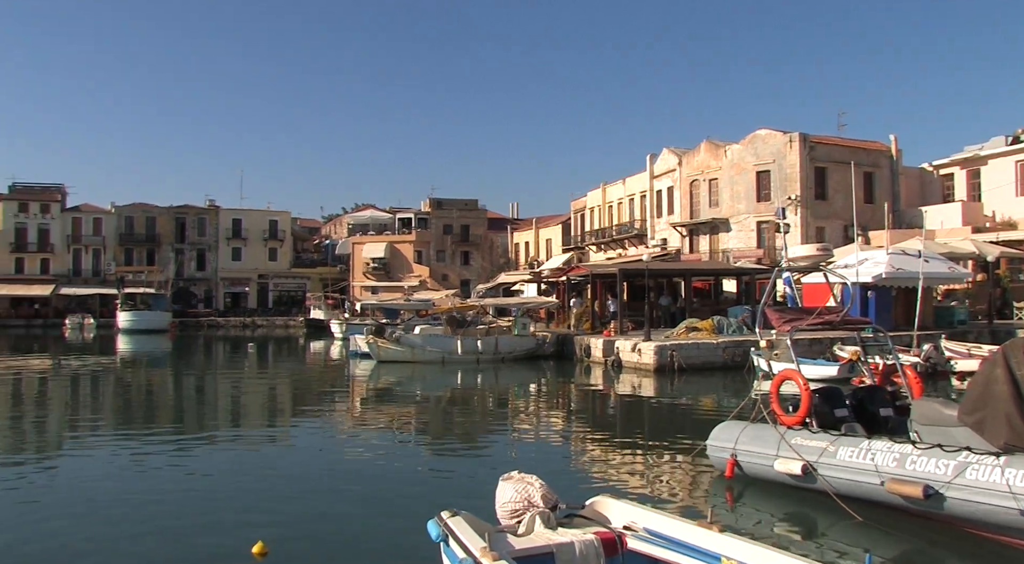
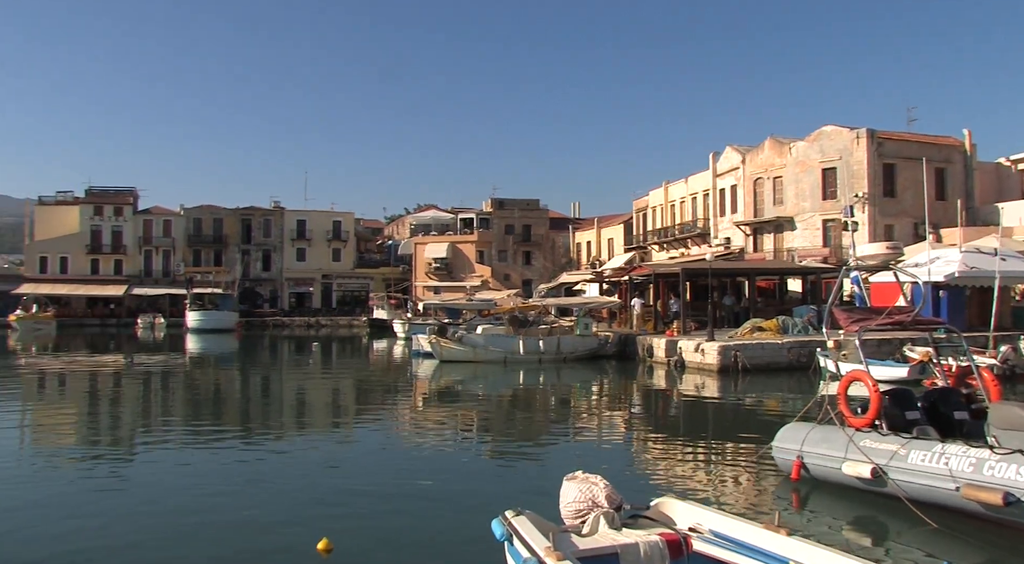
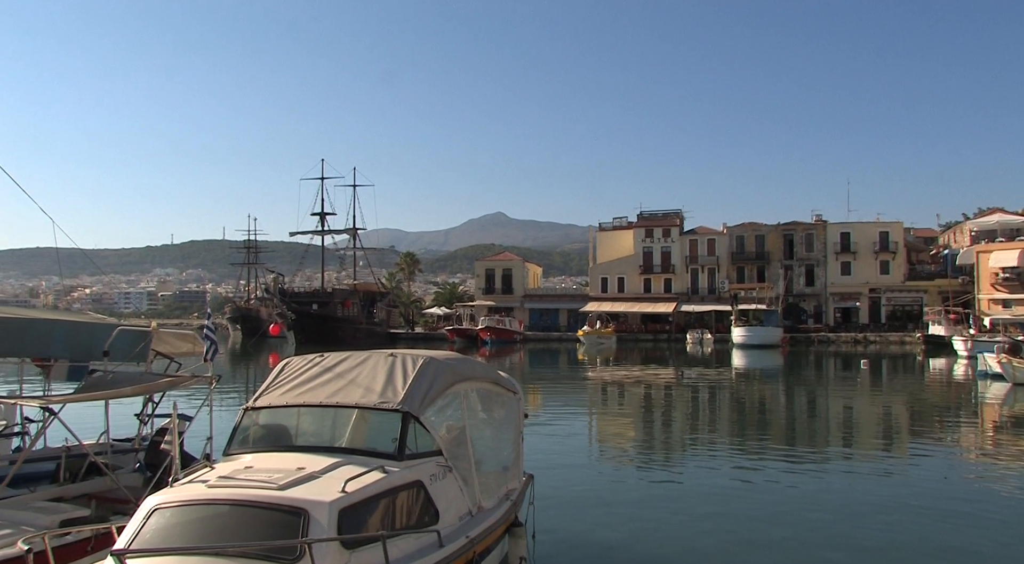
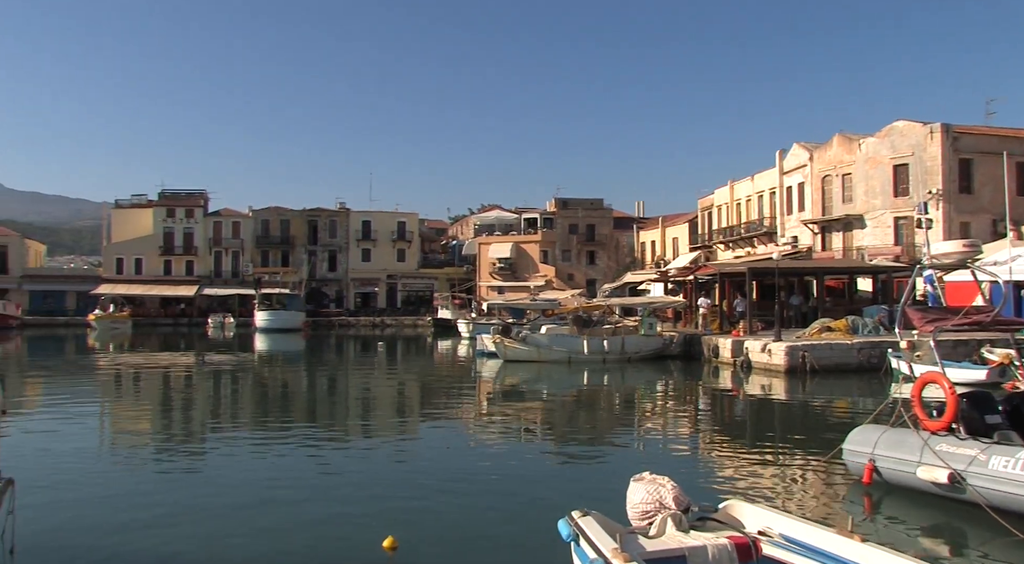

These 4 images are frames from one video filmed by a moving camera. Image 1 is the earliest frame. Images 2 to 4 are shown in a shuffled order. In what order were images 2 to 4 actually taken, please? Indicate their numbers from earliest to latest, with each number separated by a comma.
2, 4, 3
